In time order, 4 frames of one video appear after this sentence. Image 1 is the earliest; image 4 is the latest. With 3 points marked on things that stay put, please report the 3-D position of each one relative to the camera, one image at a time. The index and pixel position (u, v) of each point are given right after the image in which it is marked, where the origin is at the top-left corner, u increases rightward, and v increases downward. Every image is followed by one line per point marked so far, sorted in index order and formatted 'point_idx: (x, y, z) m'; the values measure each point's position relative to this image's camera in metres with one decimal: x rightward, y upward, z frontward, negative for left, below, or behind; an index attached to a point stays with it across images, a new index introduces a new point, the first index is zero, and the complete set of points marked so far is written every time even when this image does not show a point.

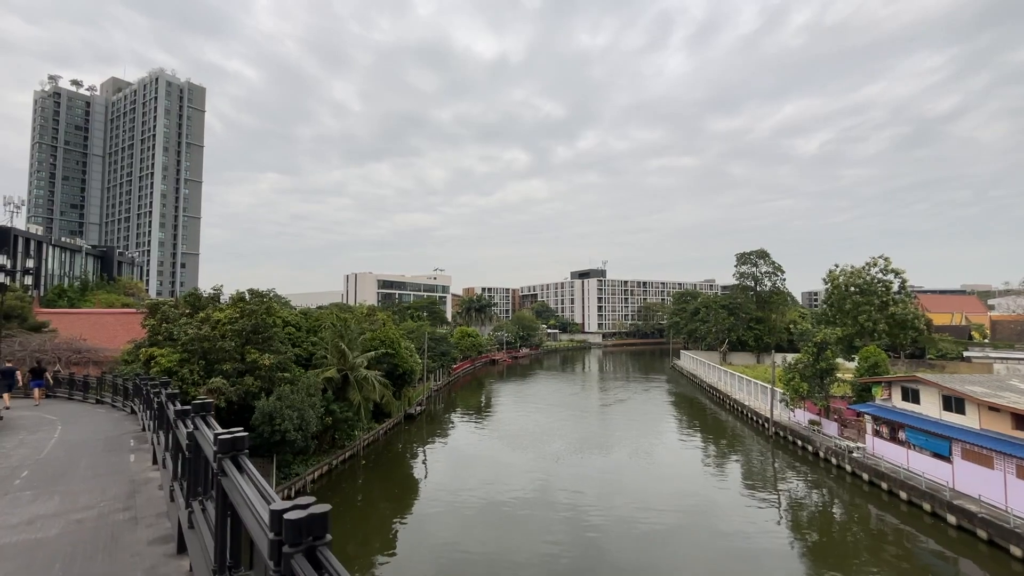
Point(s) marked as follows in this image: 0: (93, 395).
0: (-11.6, -3.0, +13.2) m
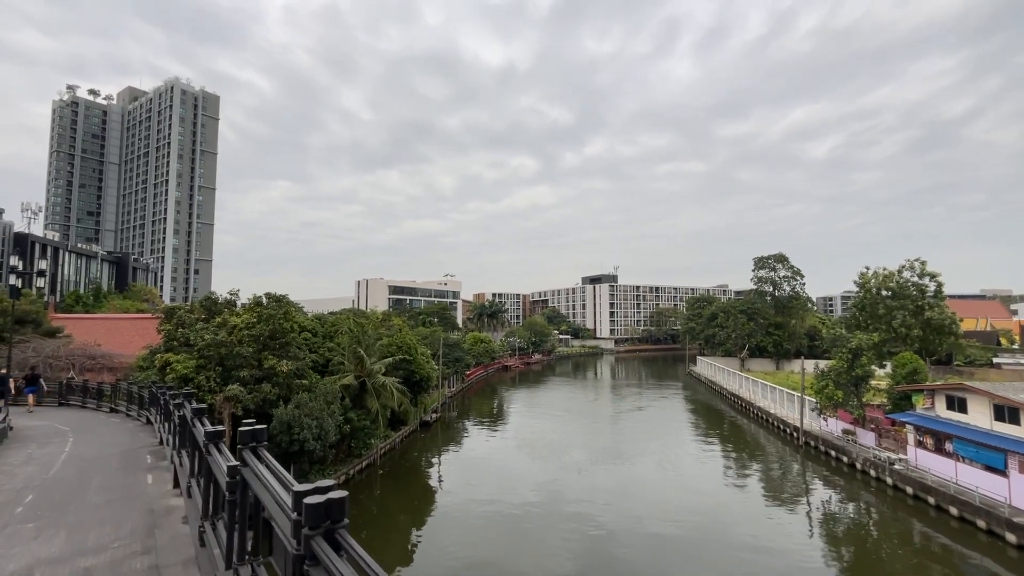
0: (-10.7, -3.0, +12.7) m
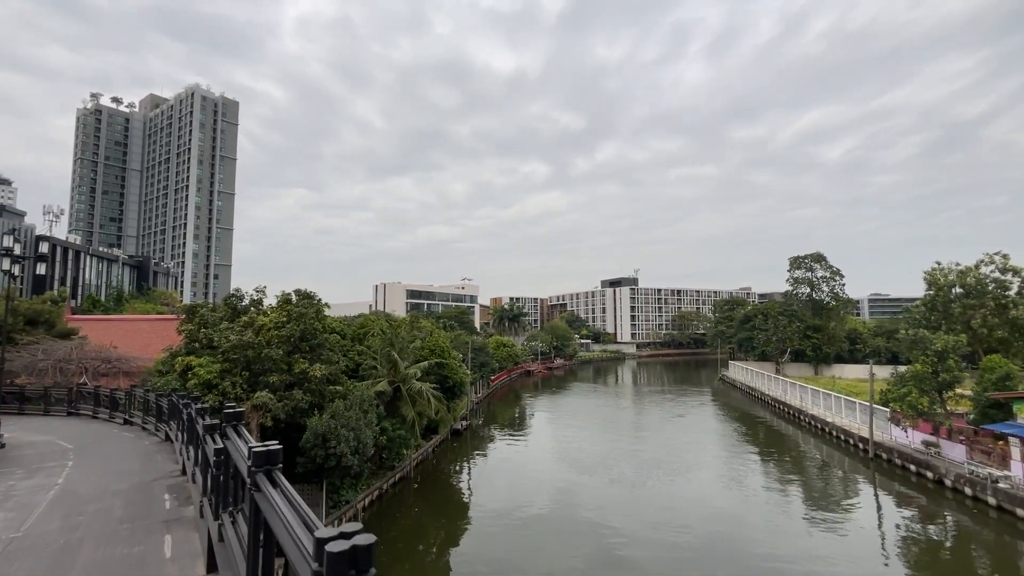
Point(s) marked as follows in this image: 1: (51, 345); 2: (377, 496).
0: (-8.9, -2.8, +10.9) m
1: (-15.0, -1.9, +15.6) m
2: (-4.9, -7.7, +17.6) m
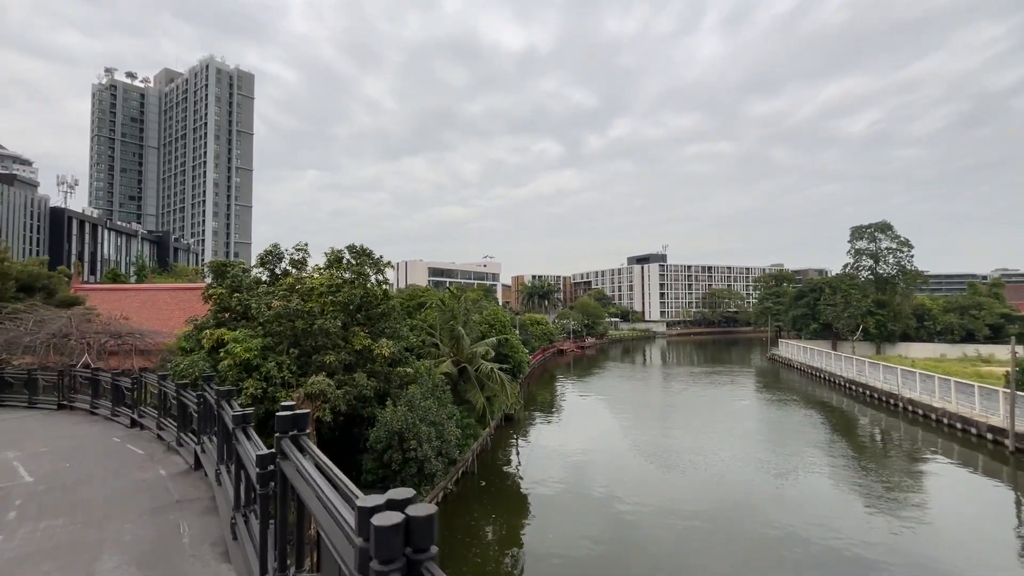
0: (-5.9, -1.9, +7.4) m
1: (-11.9, -0.7, +12.2) m
2: (-1.7, -6.4, +14.2) m
